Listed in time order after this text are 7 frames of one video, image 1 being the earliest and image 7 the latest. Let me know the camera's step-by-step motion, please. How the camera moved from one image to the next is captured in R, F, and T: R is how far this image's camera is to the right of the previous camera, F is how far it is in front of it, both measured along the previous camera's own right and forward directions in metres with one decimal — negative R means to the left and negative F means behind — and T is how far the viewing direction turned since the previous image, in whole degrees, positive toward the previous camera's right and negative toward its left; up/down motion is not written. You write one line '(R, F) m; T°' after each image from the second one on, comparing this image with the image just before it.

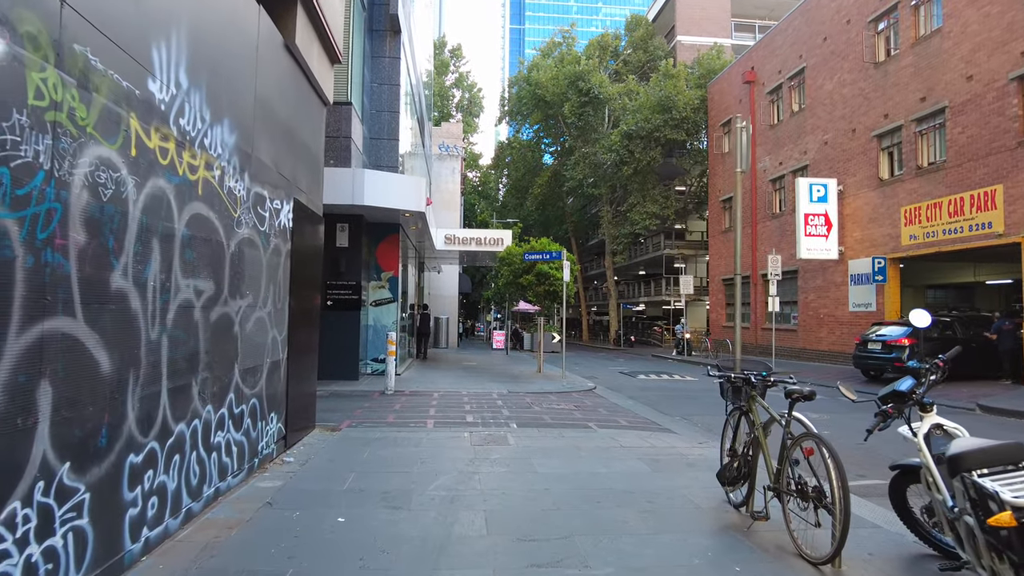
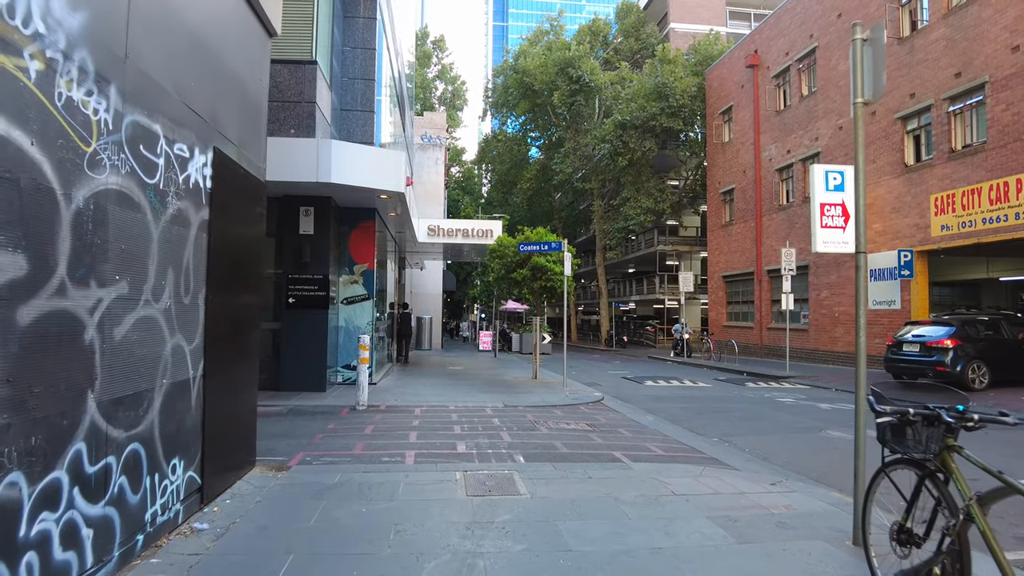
(-0.2, +2.0) m; +2°
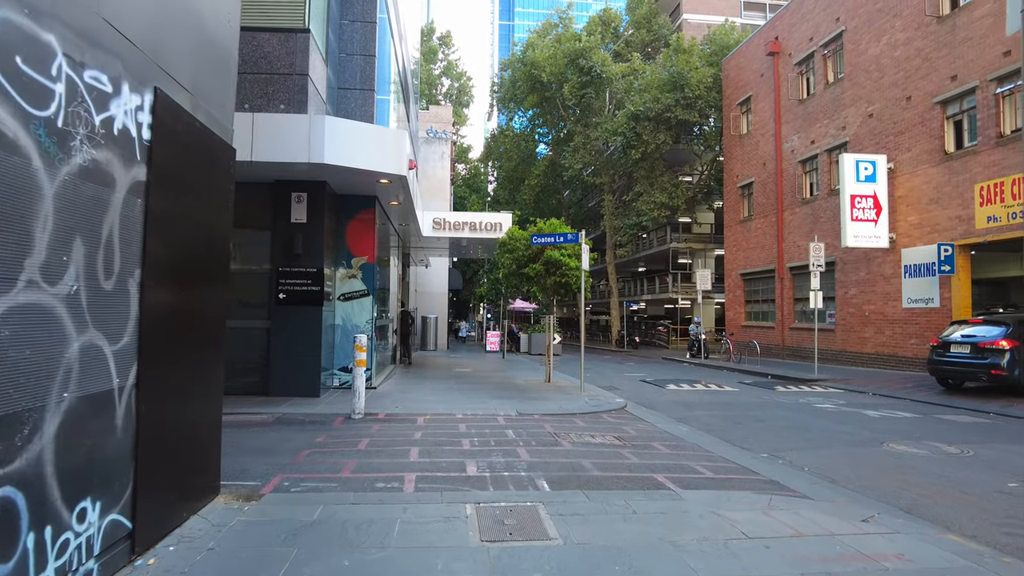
(-0.1, +1.2) m; 0°
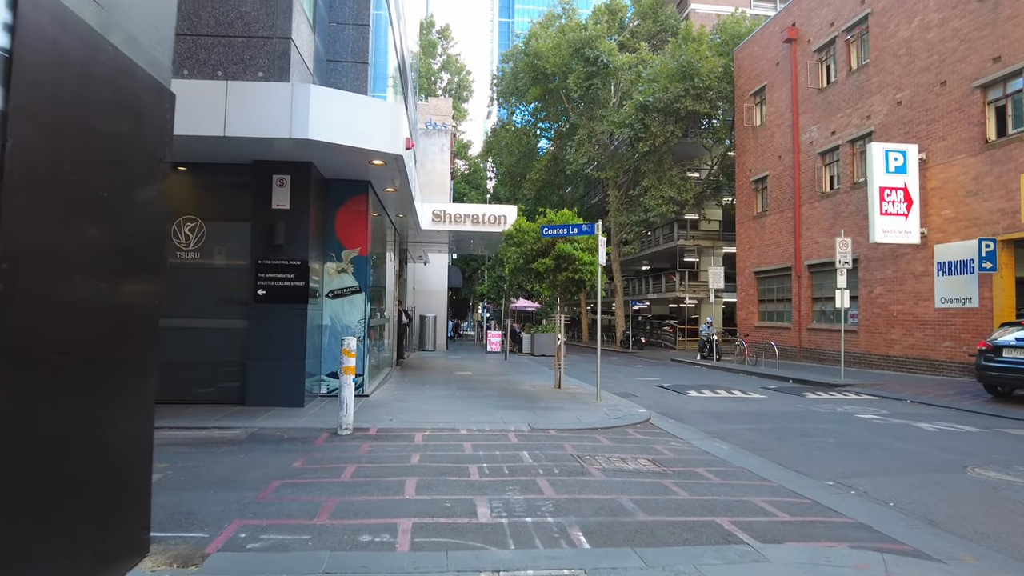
(-0.2, +1.3) m; 0°
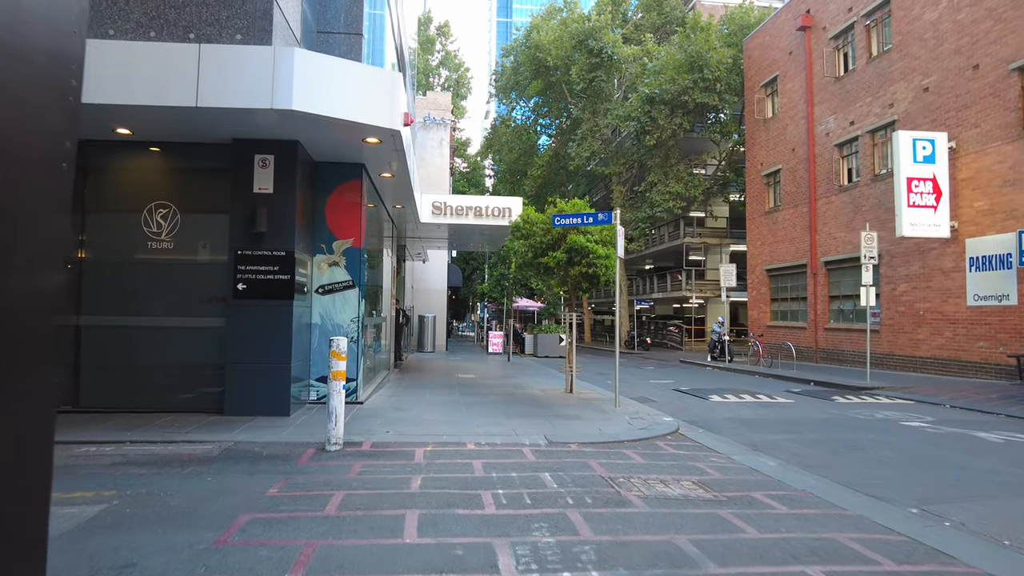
(-0.2, +1.1) m; 0°
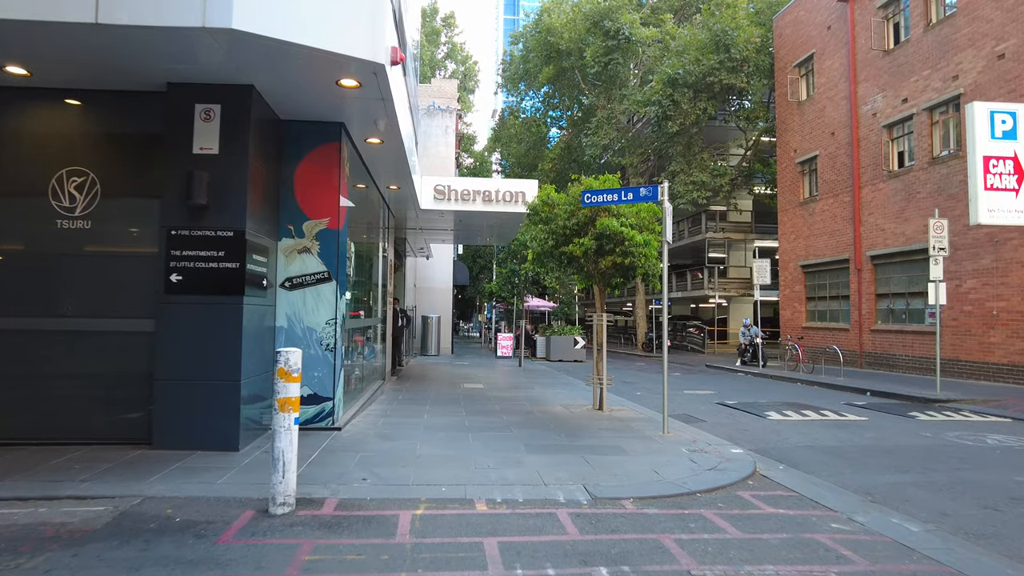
(-0.2, +2.2) m; -1°
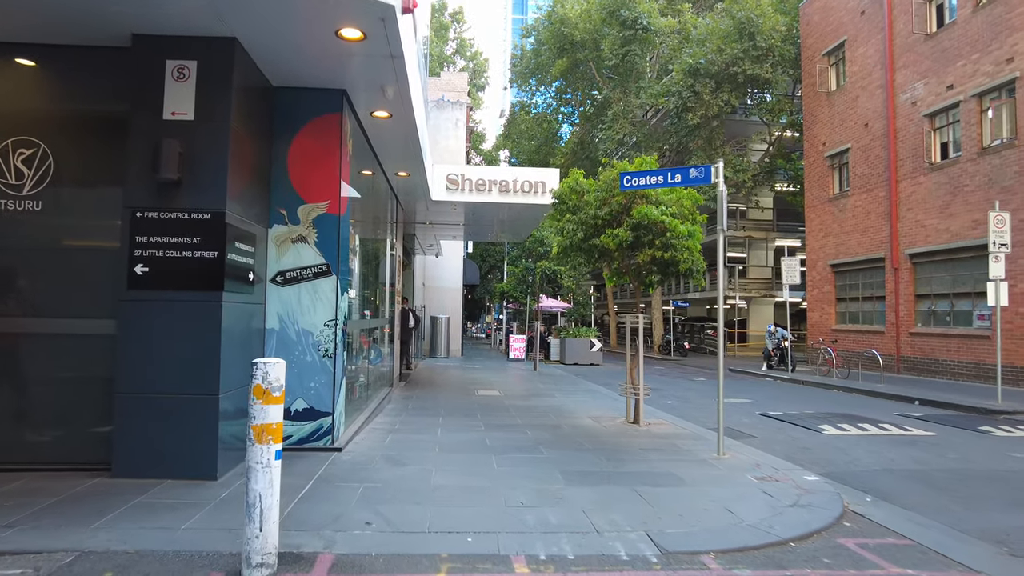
(-0.3, +1.2) m; -1°
